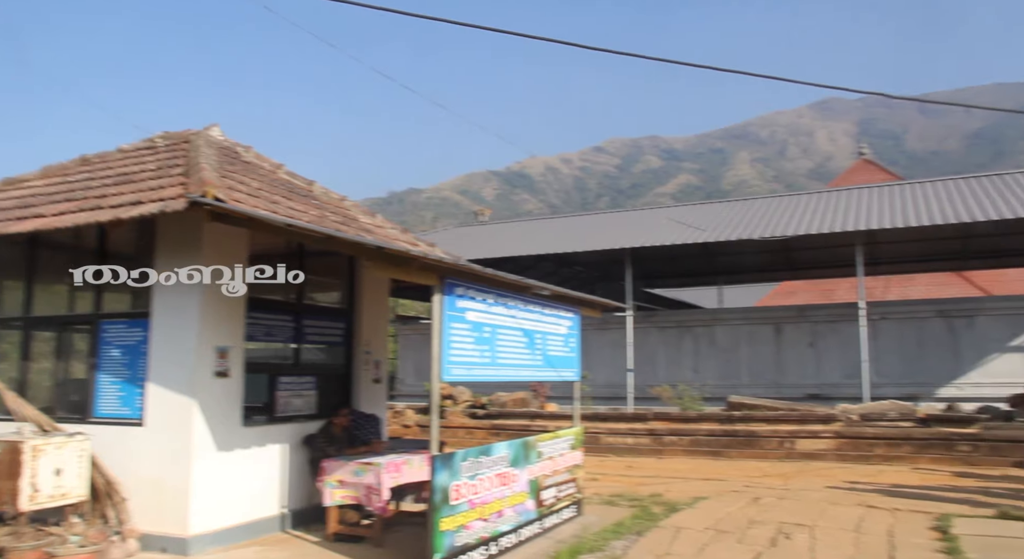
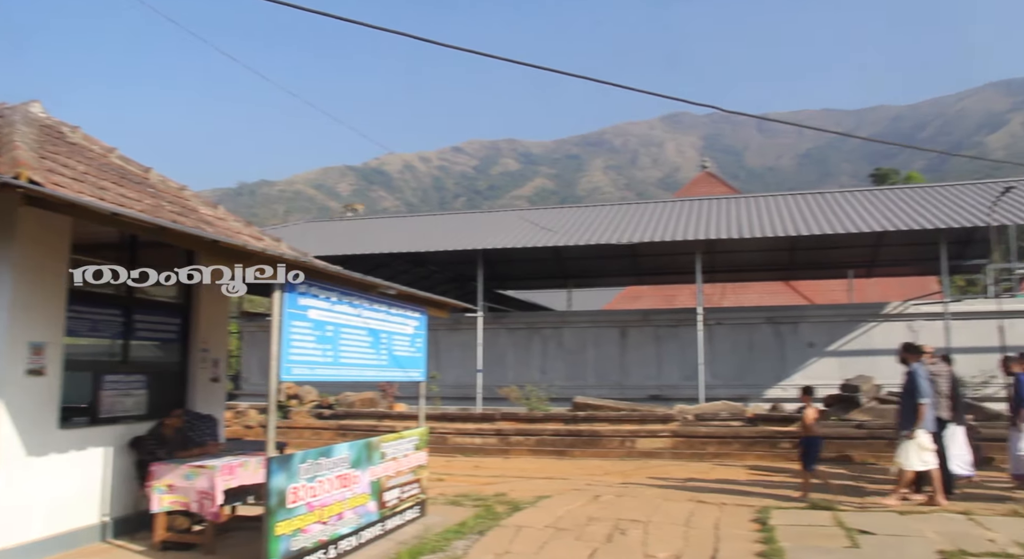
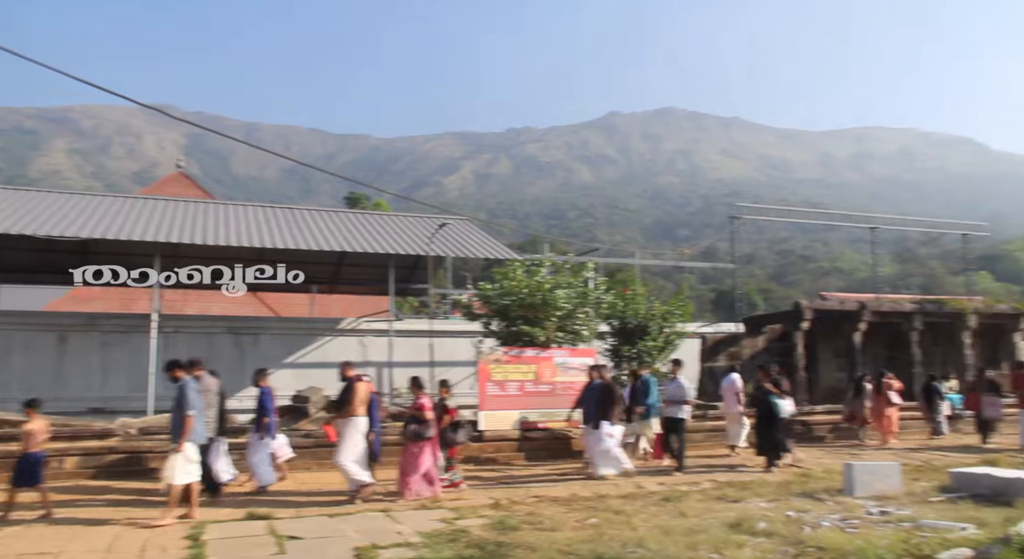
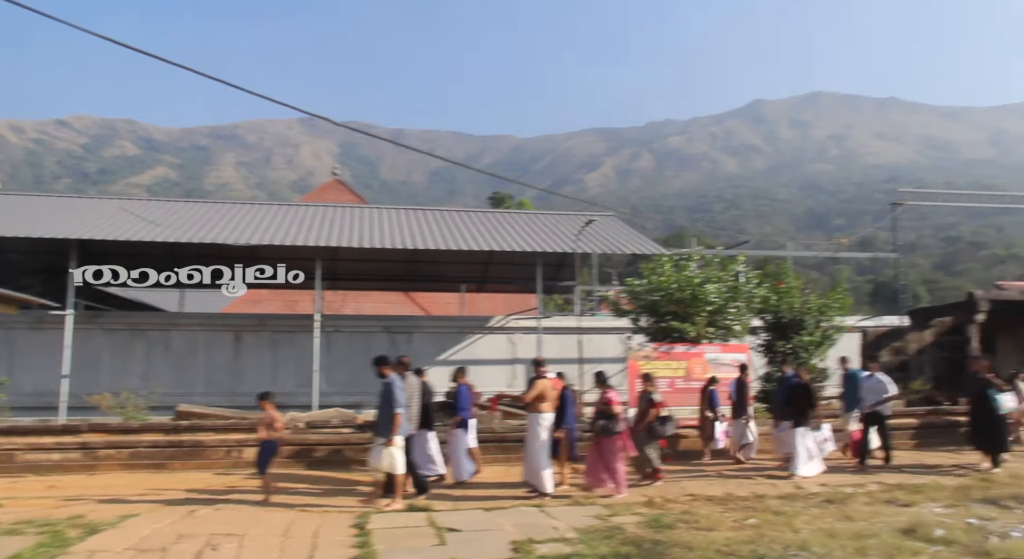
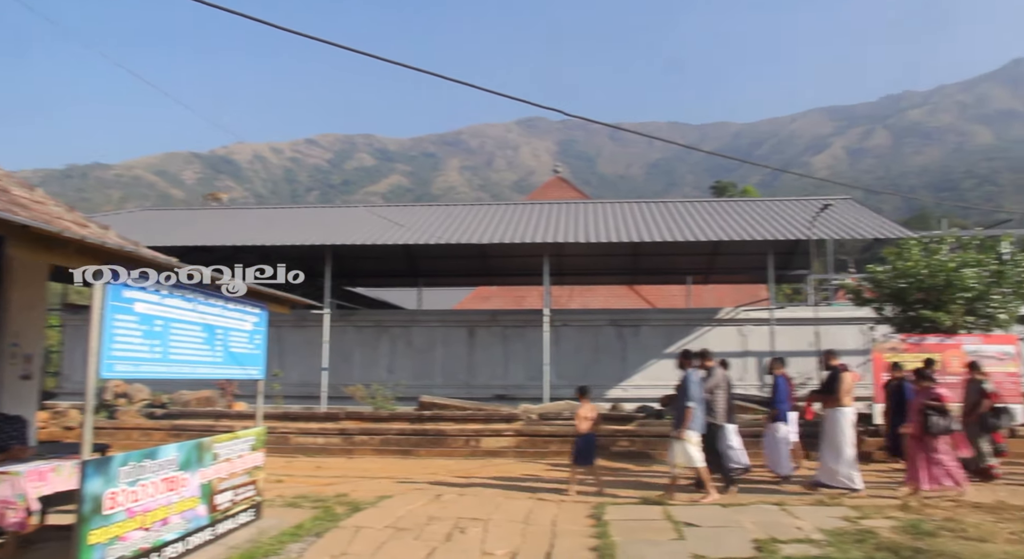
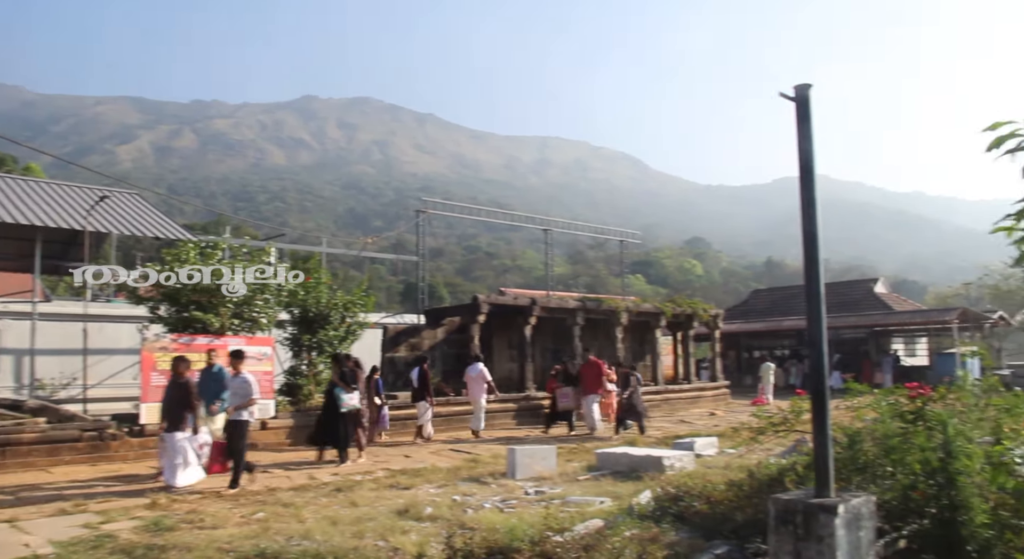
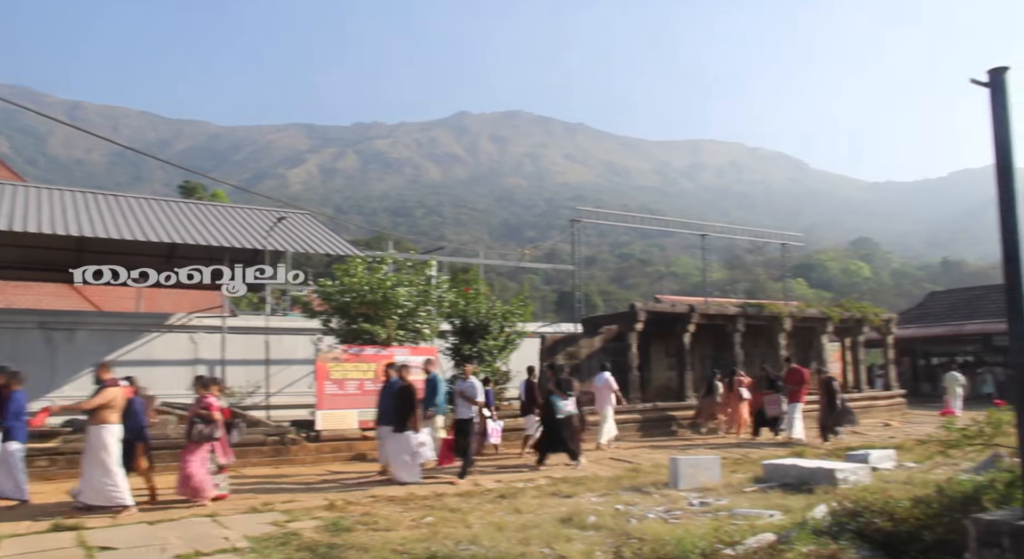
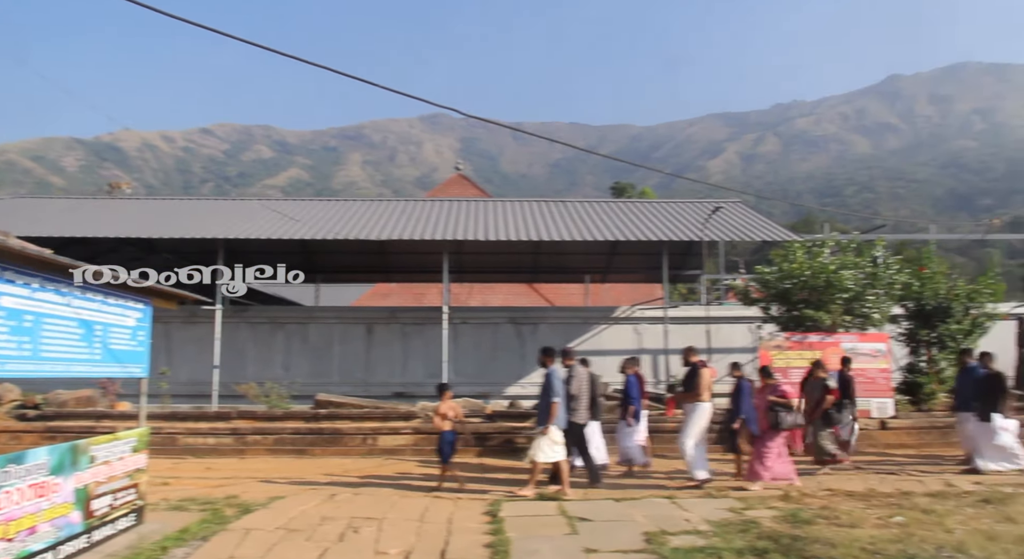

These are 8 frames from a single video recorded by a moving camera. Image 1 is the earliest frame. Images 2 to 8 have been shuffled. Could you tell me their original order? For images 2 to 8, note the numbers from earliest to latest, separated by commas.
2, 5, 8, 4, 3, 7, 6
